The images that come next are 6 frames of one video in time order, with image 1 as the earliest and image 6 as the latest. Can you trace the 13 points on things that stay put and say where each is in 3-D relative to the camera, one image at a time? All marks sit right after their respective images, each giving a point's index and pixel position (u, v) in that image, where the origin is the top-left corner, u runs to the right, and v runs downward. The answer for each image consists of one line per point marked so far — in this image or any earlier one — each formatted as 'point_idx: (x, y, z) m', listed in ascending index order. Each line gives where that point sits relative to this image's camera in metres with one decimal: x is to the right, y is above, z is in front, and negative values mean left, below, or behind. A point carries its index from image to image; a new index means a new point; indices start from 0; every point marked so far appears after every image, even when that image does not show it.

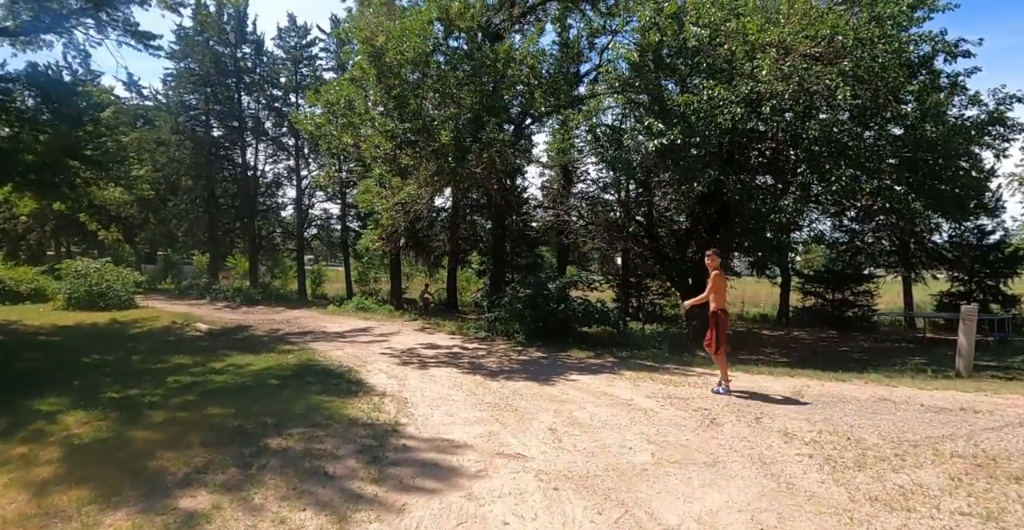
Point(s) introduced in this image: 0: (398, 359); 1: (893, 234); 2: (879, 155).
0: (-2.0, -1.6, +10.1) m
1: (+11.4, +0.9, +17.6) m
2: (+7.8, +2.3, +12.4) m
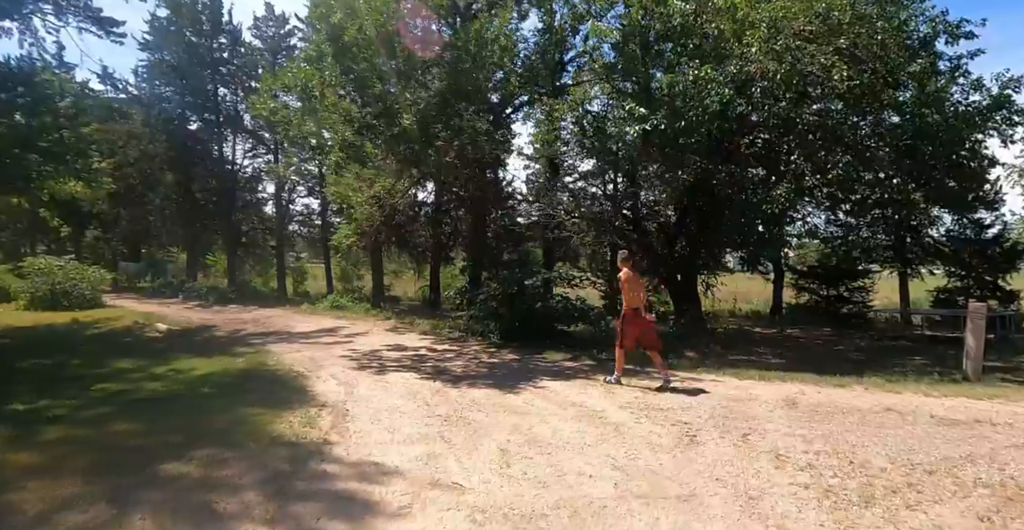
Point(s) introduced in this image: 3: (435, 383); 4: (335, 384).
0: (-2.4, -1.5, +9.3) m
1: (+10.8, +1.0, +16.8) m
2: (+7.3, +2.4, +11.6) m
3: (-1.0, -1.5, +7.6) m
4: (-2.3, -1.5, +7.6) m
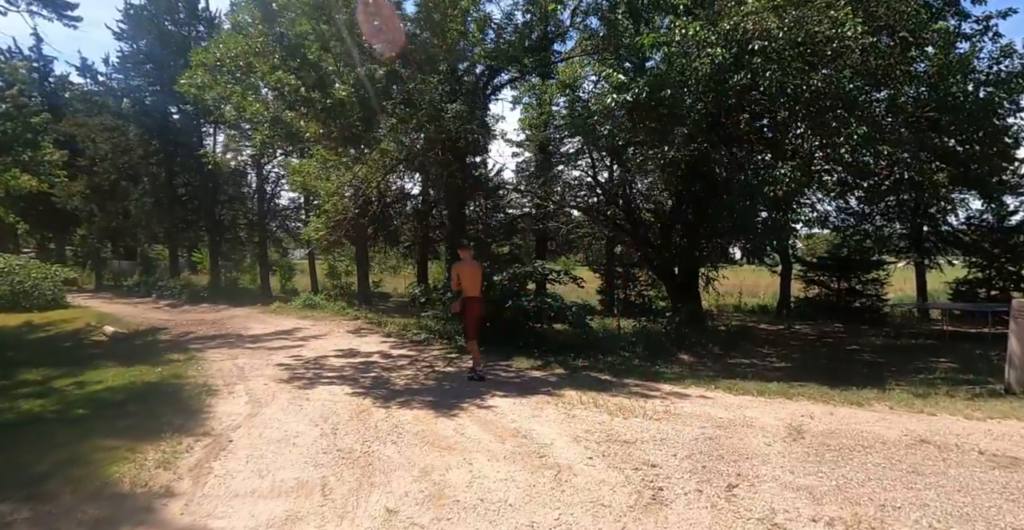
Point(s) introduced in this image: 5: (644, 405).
0: (-3.0, -1.5, +8.0) m
1: (+10.3, +1.3, +15.4) m
2: (+6.7, +2.6, +10.2) m
3: (-1.6, -1.5, +6.3) m
4: (-2.9, -1.5, +6.3) m
5: (+1.2, -1.3, +5.5) m
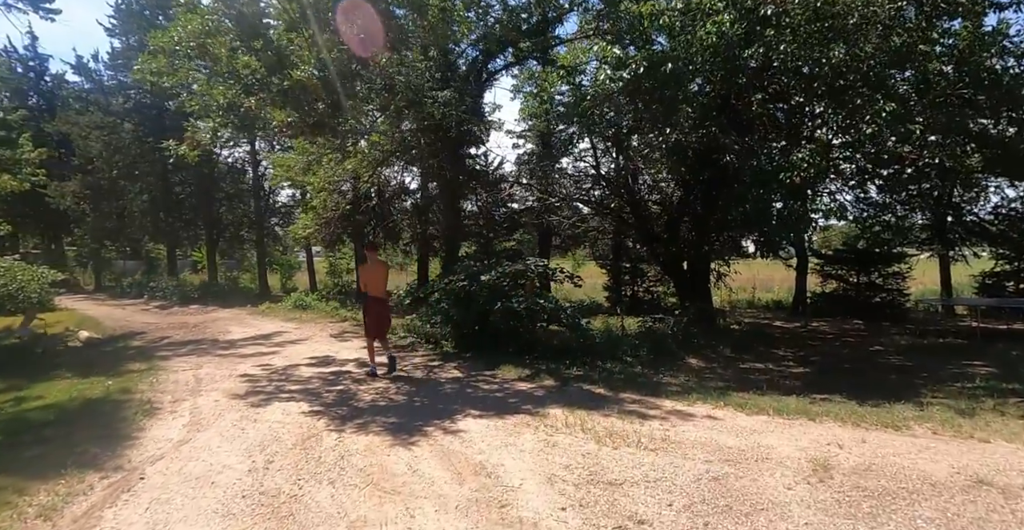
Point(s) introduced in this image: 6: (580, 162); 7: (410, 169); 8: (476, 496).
0: (-3.2, -1.5, +7.2) m
1: (+10.3, +1.5, +14.3) m
2: (+6.5, +2.7, +9.2) m
3: (-1.8, -1.5, +5.5) m
4: (-3.1, -1.5, +5.6) m
5: (+1.0, -1.3, +4.7) m
6: (+1.6, +2.5, +14.3) m
7: (-2.6, +2.5, +15.2) m
8: (-0.2, -1.4, +3.6) m
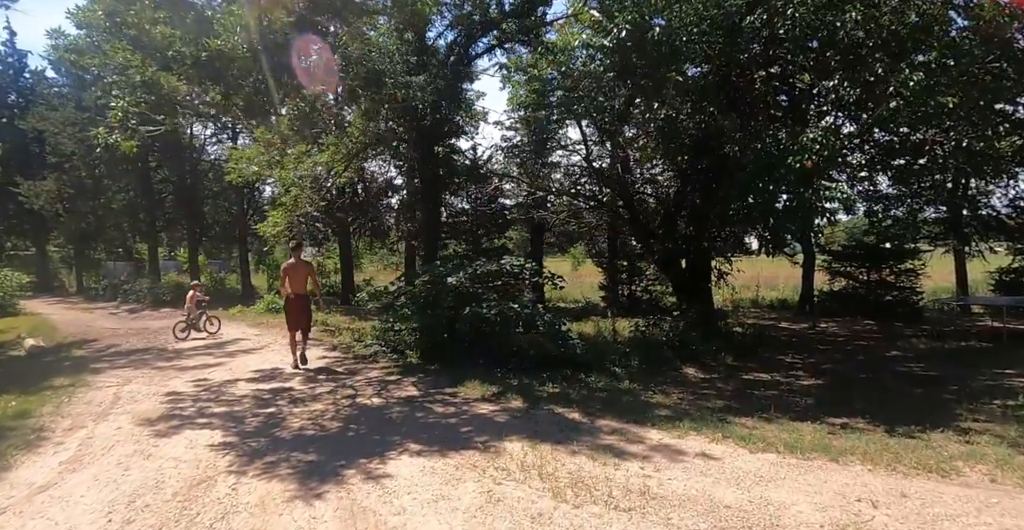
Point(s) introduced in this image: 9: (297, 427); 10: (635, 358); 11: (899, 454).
0: (-3.6, -1.5, +6.2) m
1: (+9.9, +1.6, +13.2) m
2: (+6.1, +2.8, +8.1) m
3: (-2.2, -1.5, +4.5) m
4: (-3.5, -1.5, +4.5) m
5: (+0.6, -1.3, +3.6) m
6: (+1.2, +2.5, +13.2) m
7: (-3.0, +2.5, +14.1) m
8: (-0.6, -1.4, +2.6) m
9: (-1.9, -1.5, +5.3) m
10: (+1.8, -1.3, +8.4) m
11: (+2.7, -1.3, +4.0) m
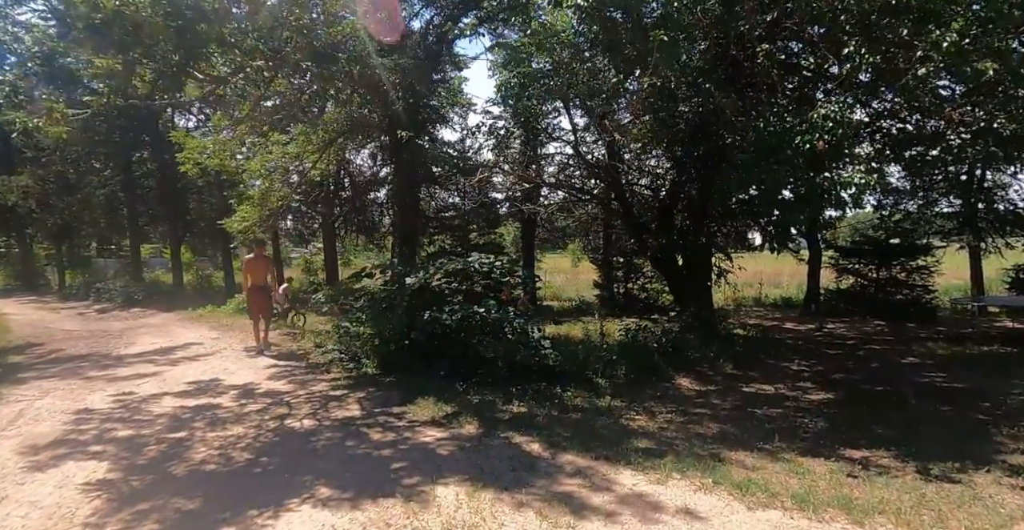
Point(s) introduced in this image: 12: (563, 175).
0: (-4.0, -1.5, +5.3) m
1: (+9.6, +1.6, +12.2) m
2: (+5.8, +2.8, +7.1) m
3: (-2.6, -1.5, +3.6) m
4: (-3.9, -1.5, +3.7) m
5: (+0.2, -1.3, +2.7) m
6: (+0.9, +2.6, +12.3) m
7: (-3.3, +2.5, +13.2) m
8: (-1.0, -1.4, +1.6) m
9: (-2.3, -1.4, +4.4) m
10: (+1.4, -1.3, +7.5) m
11: (+2.3, -1.3, +3.1) m
12: (+1.0, +1.9, +12.5) m
